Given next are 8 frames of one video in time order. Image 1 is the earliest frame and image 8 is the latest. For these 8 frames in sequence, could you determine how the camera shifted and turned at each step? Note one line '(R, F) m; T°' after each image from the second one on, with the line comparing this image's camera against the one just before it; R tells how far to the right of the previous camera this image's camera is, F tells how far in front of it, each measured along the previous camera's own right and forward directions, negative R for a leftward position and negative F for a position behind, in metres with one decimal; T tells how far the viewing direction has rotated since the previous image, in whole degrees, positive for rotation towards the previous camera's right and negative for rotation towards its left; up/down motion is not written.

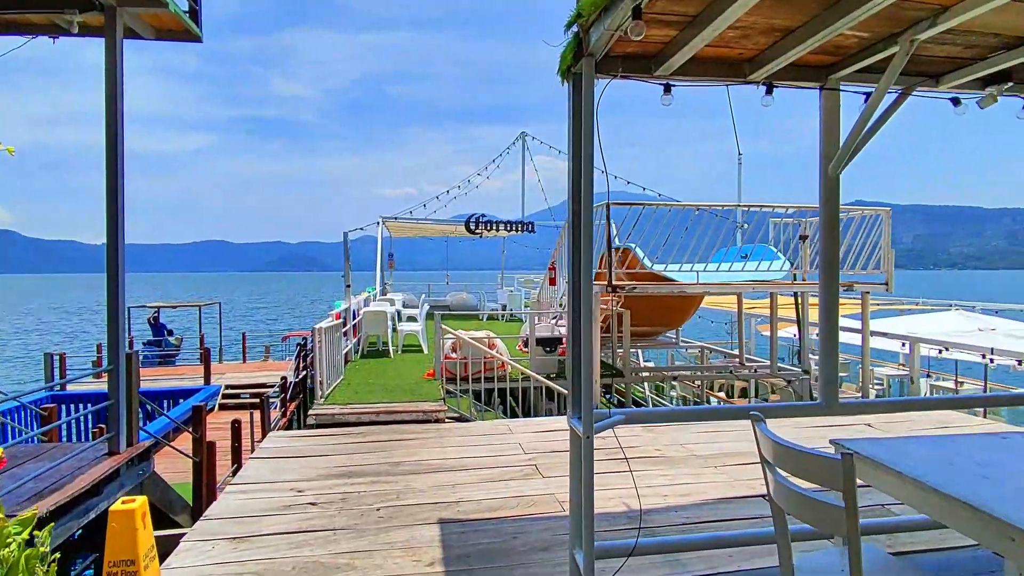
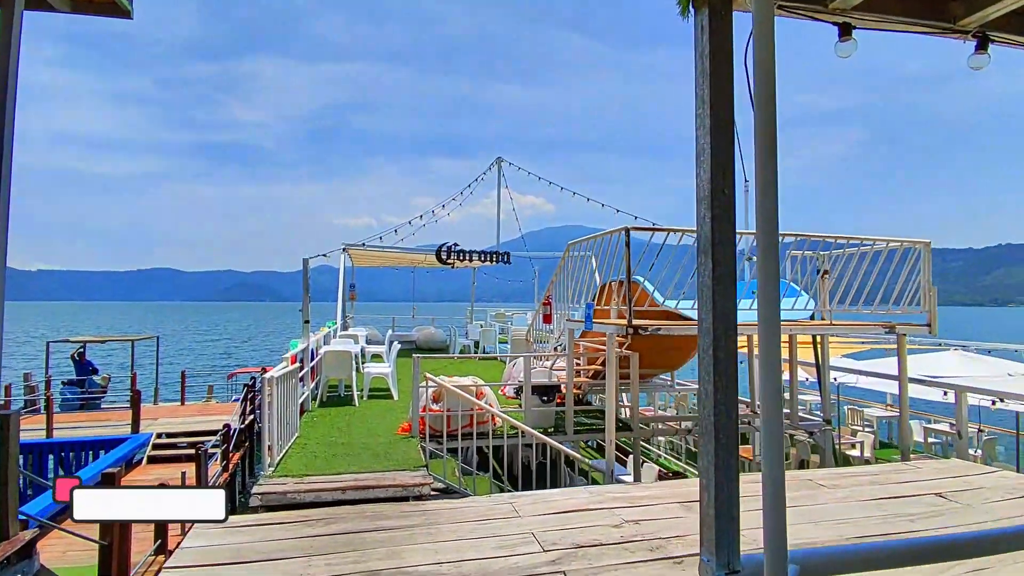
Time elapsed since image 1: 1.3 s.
(-0.4, +1.2) m; +4°
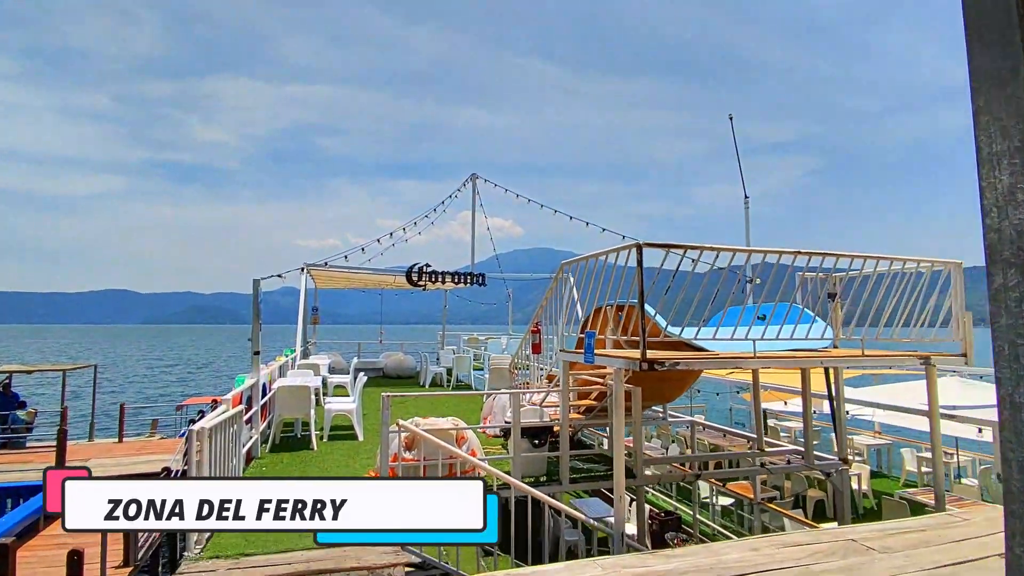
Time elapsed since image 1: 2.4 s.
(-0.2, +0.9) m; +3°
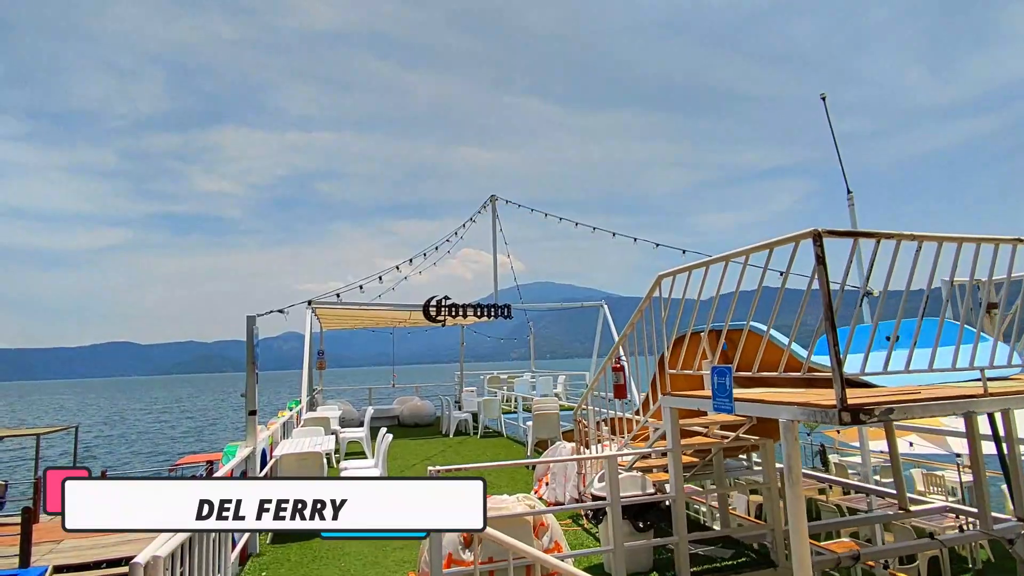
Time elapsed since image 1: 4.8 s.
(-0.7, +1.6) m; 0°
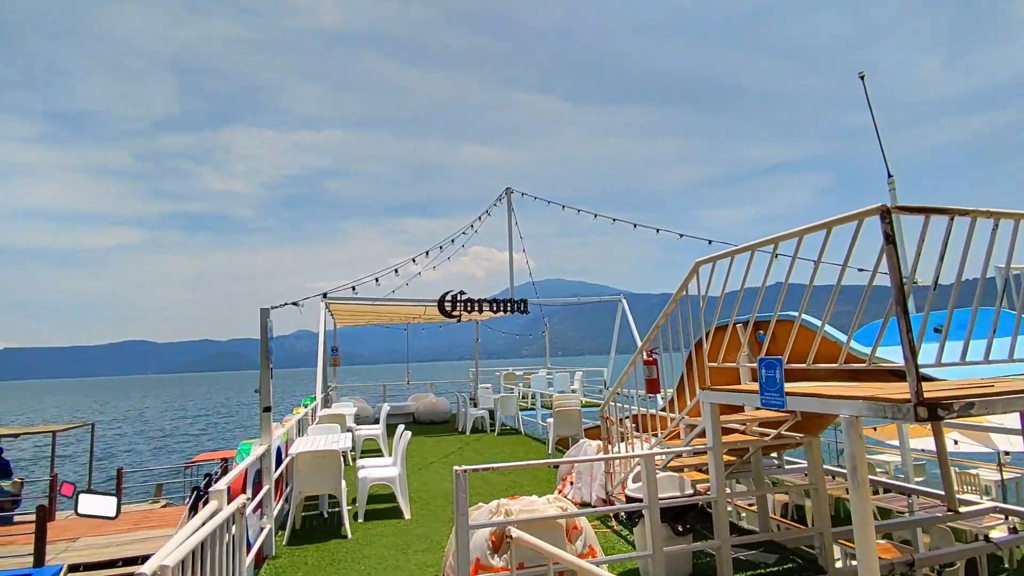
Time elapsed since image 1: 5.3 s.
(-0.1, +0.3) m; -1°
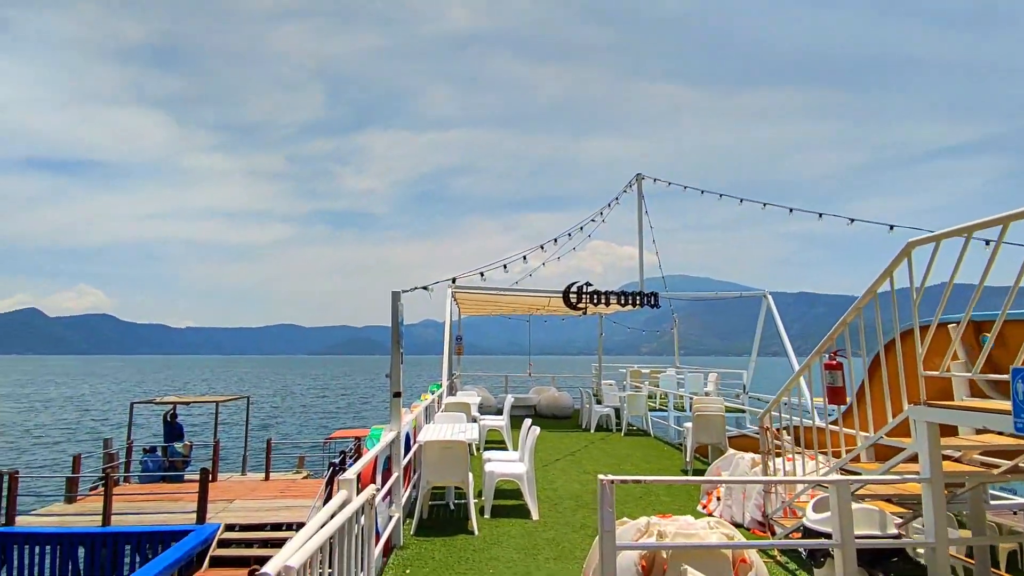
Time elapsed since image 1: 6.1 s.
(-0.2, +0.5) m; -12°
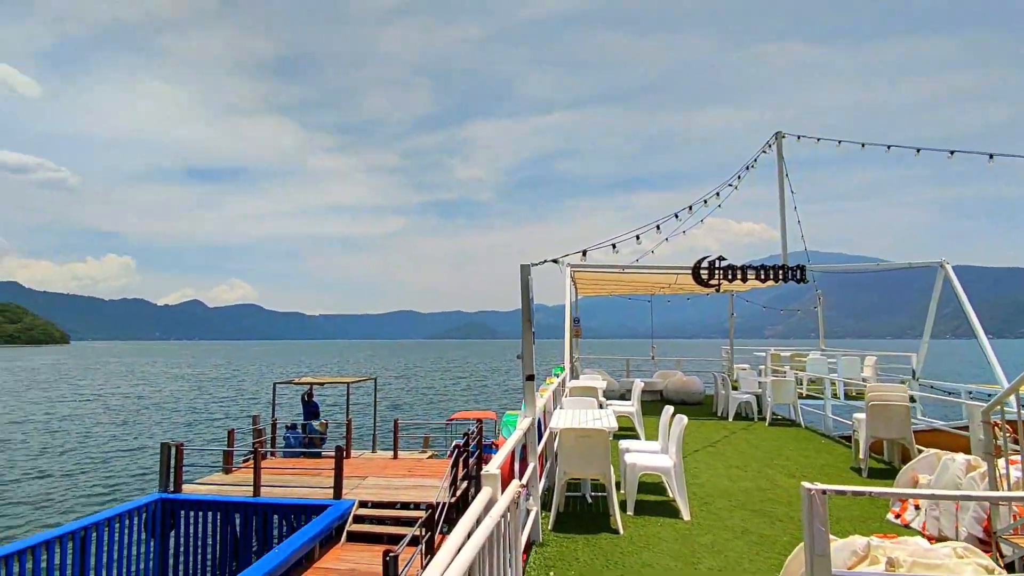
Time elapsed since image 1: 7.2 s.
(-0.3, +0.5) m; -11°
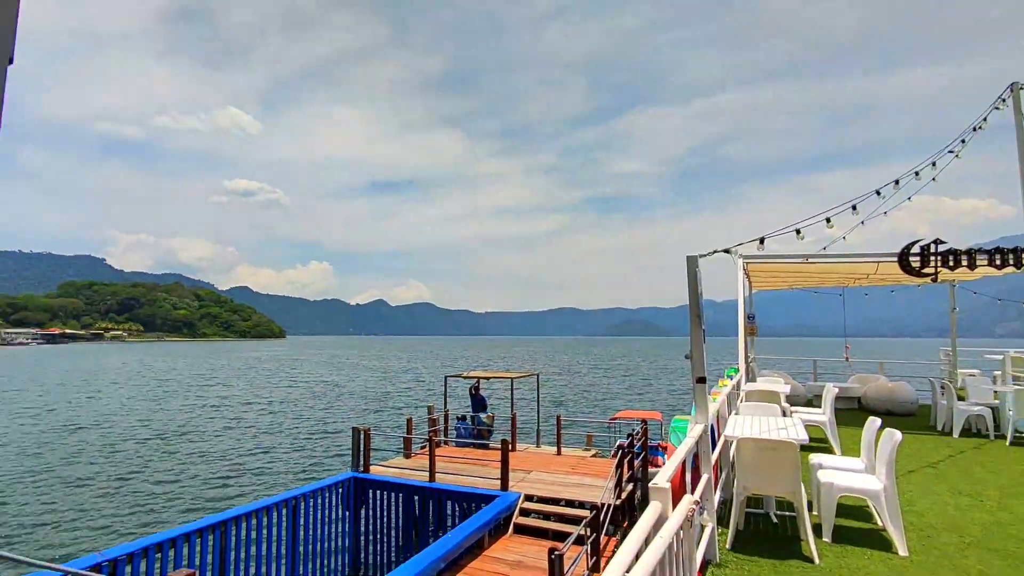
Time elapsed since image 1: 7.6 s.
(0.0, +0.2) m; -16°
